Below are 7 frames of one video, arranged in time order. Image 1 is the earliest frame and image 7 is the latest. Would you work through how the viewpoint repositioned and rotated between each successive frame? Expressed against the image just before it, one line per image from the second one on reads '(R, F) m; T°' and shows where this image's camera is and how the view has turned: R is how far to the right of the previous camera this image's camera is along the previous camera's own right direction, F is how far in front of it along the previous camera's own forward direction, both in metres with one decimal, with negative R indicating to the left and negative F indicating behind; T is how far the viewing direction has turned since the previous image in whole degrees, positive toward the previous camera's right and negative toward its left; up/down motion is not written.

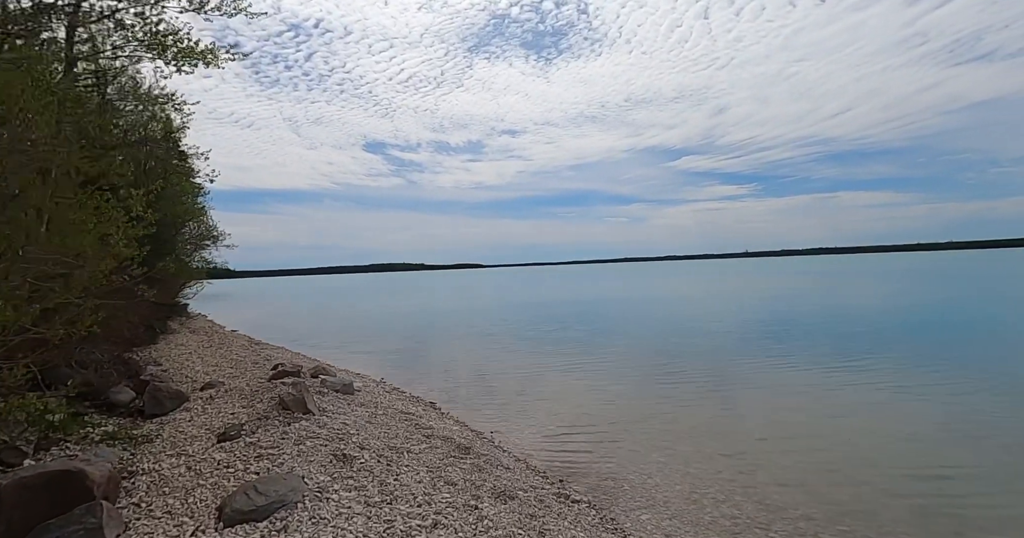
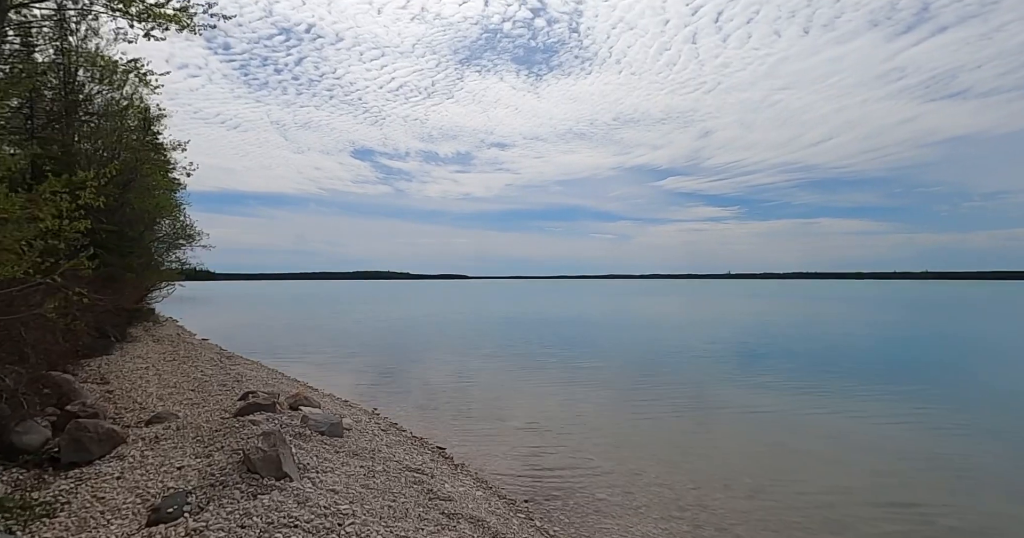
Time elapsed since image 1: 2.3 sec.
(-0.9, +2.1) m; +2°
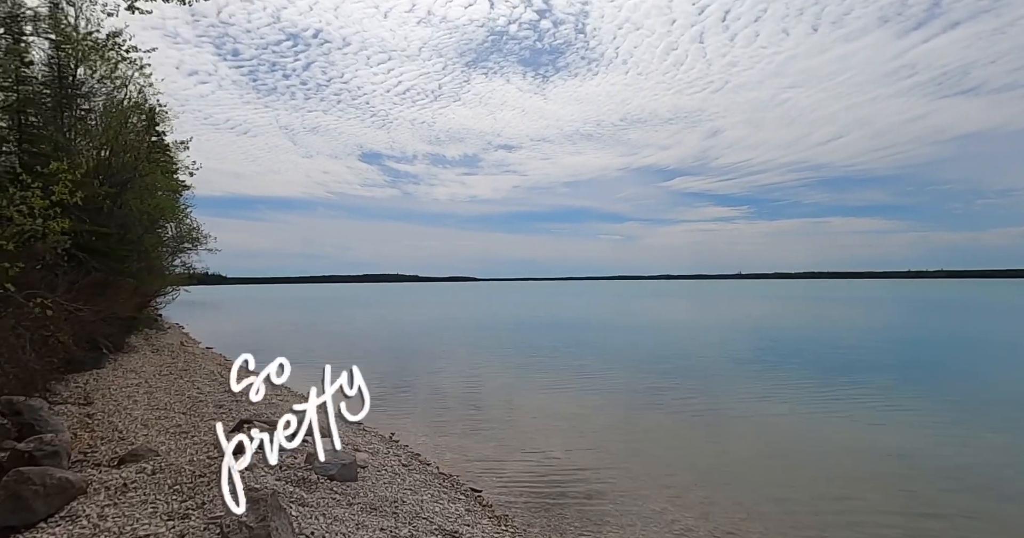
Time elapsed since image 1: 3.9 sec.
(-0.6, +1.7) m; -1°
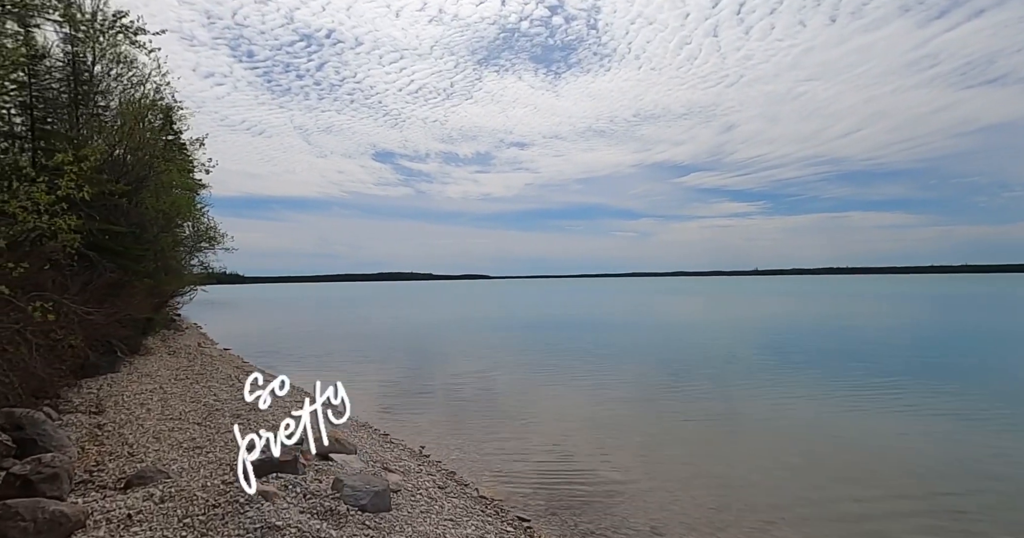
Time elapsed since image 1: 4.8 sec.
(-0.5, +0.9) m; -1°
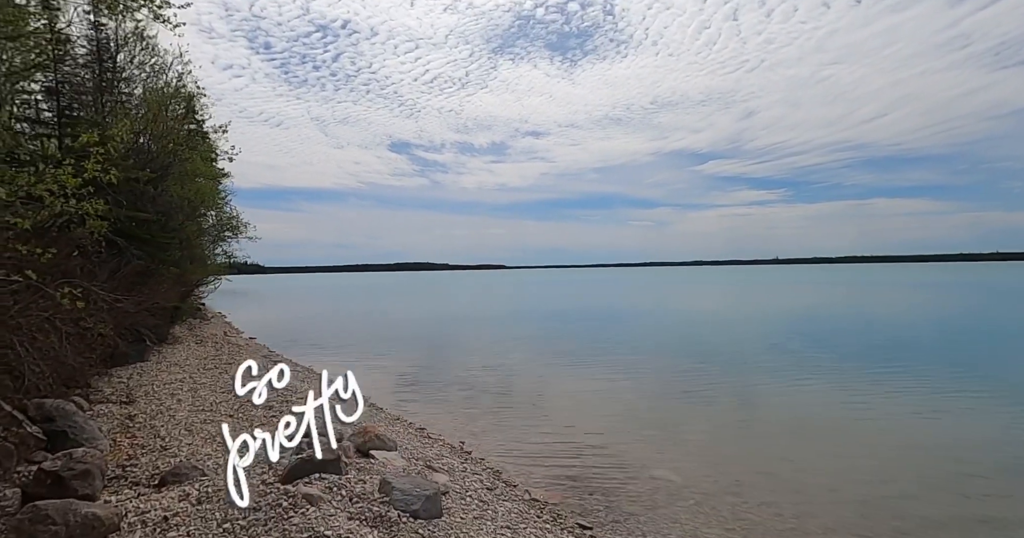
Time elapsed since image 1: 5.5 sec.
(-0.5, +0.5) m; -2°
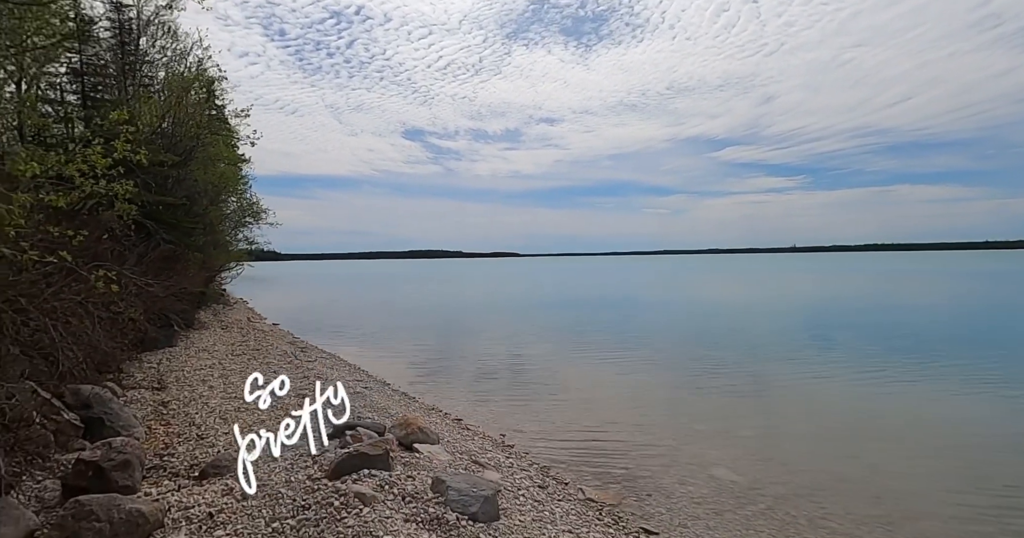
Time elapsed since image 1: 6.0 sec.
(-0.5, +0.4) m; -1°
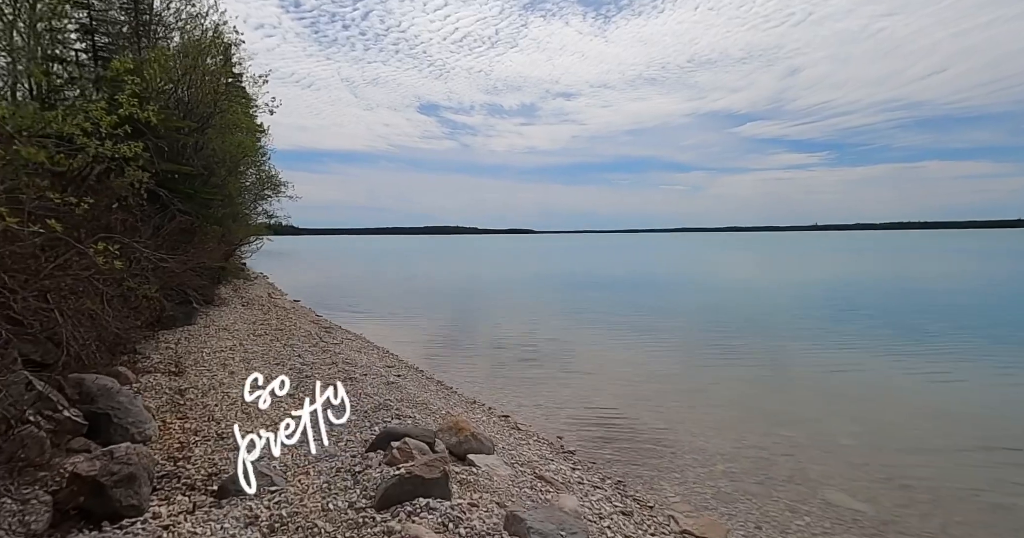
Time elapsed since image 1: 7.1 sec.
(-0.7, +1.2) m; -2°
